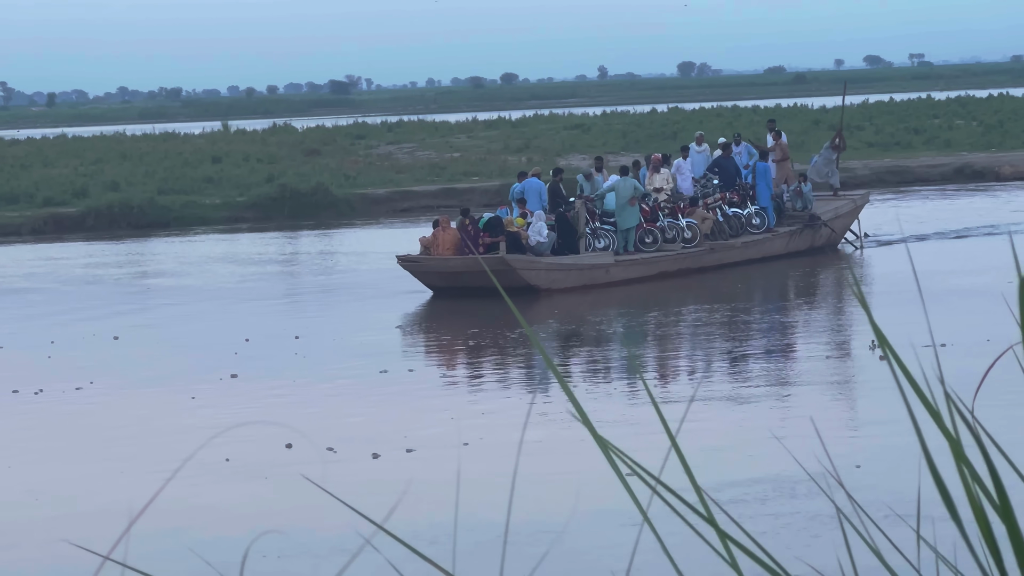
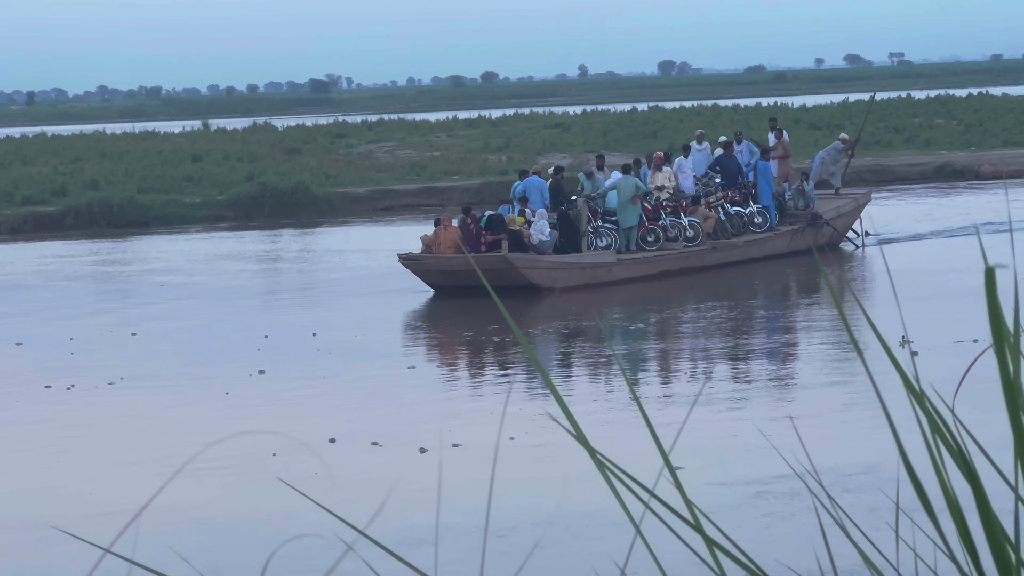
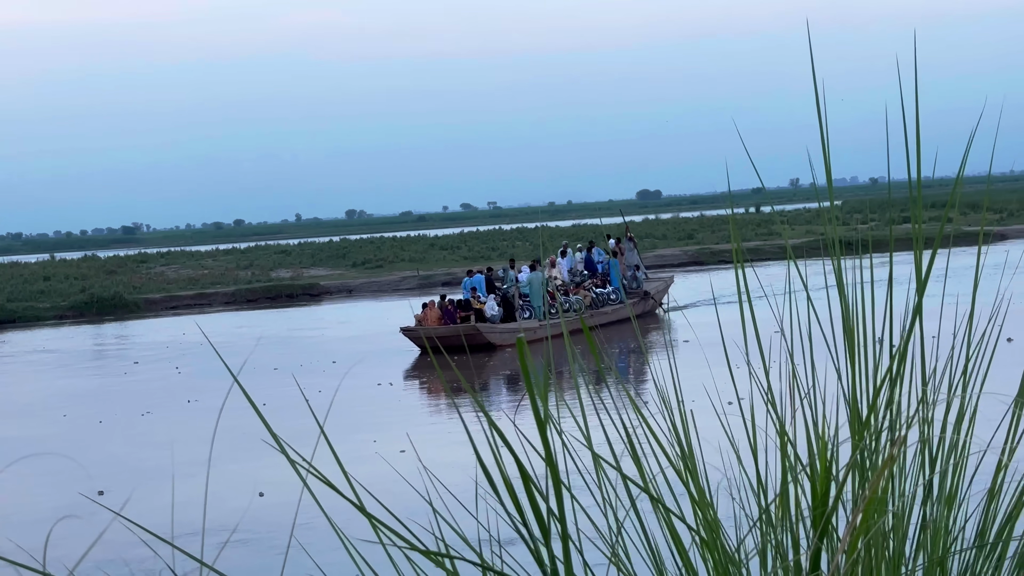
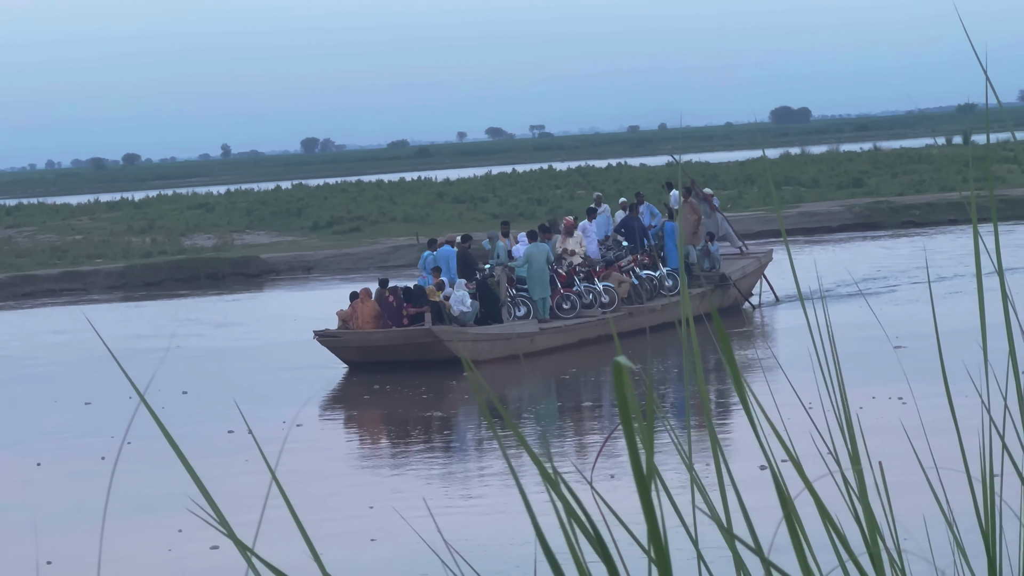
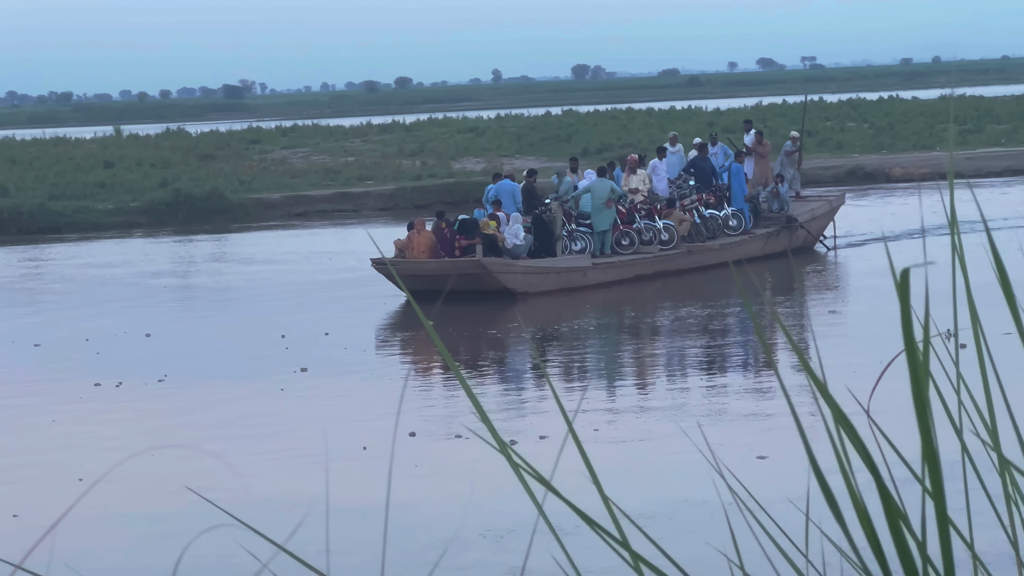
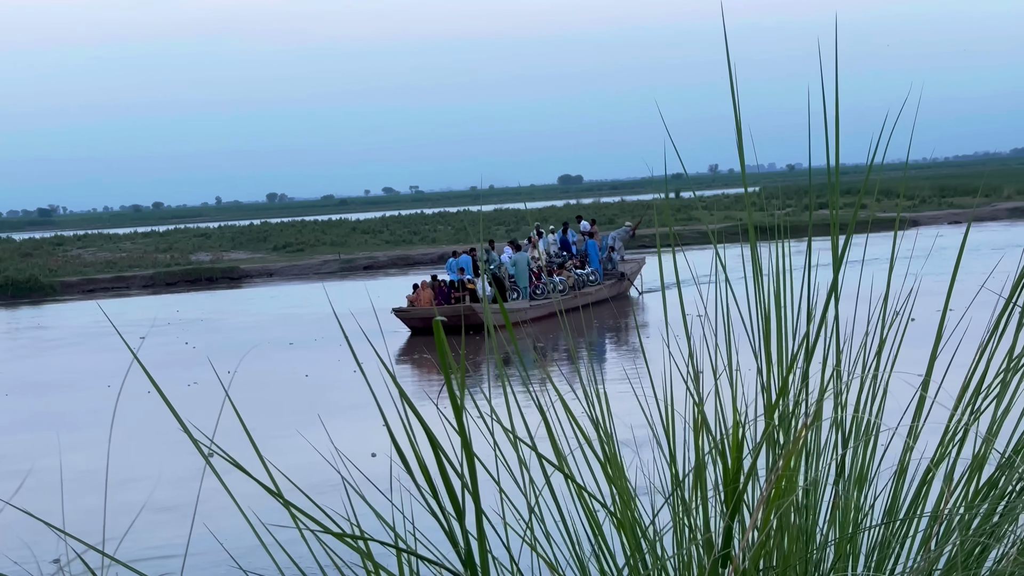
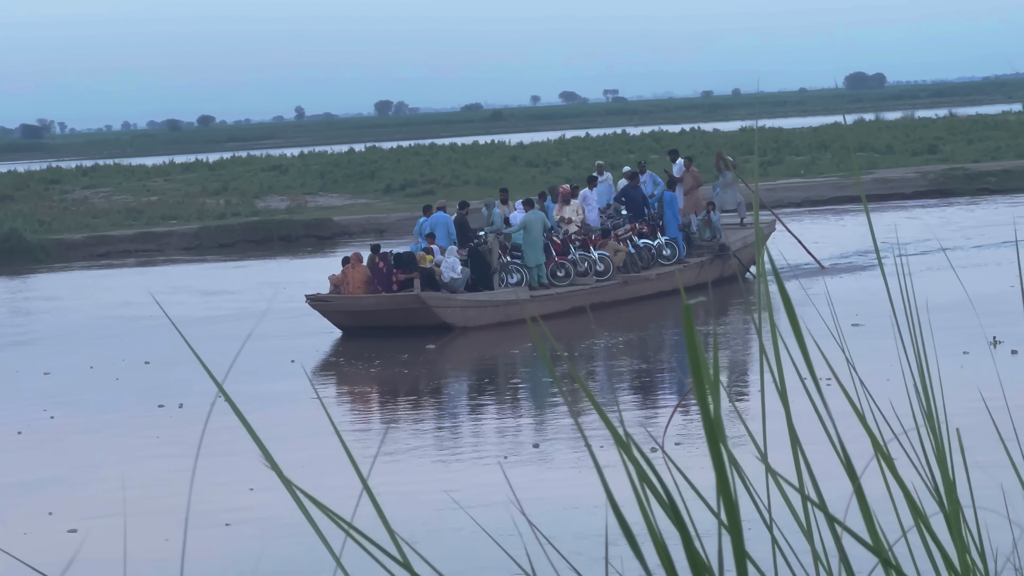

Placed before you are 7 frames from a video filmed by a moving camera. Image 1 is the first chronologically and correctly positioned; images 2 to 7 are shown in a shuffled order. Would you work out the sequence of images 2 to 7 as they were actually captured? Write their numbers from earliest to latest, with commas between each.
2, 5, 7, 4, 3, 6
